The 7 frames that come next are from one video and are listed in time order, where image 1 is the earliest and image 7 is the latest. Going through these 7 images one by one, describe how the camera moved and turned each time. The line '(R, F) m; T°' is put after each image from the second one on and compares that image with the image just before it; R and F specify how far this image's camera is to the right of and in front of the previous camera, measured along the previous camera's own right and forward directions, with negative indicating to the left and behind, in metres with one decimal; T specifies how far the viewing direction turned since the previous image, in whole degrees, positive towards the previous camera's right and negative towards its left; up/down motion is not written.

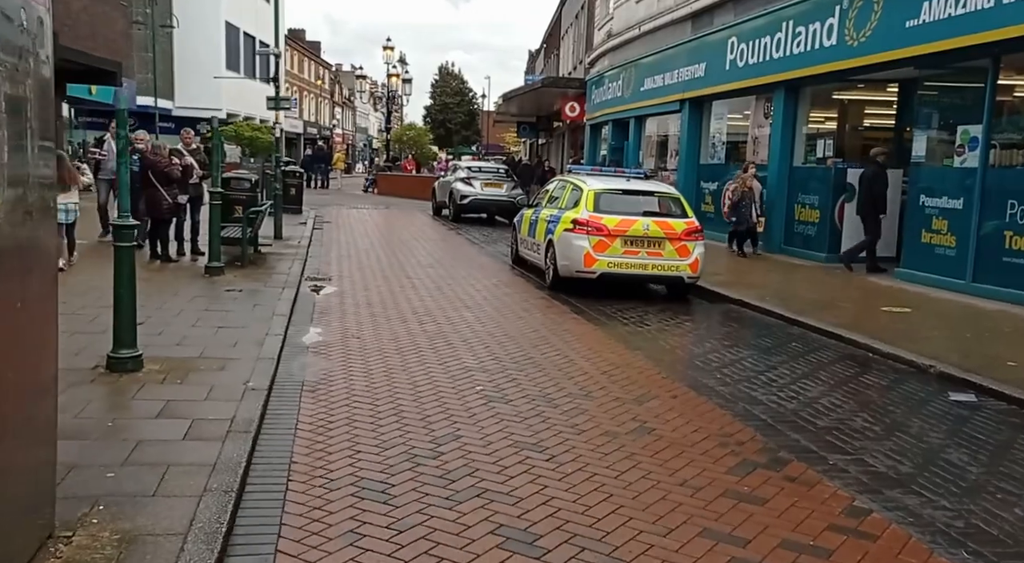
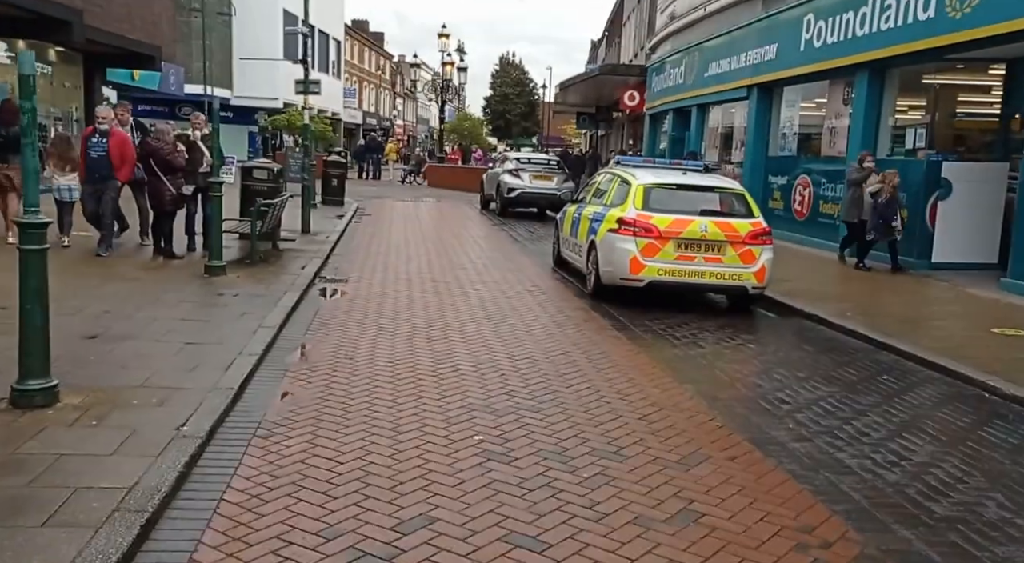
(+0.3, +1.4) m; -4°
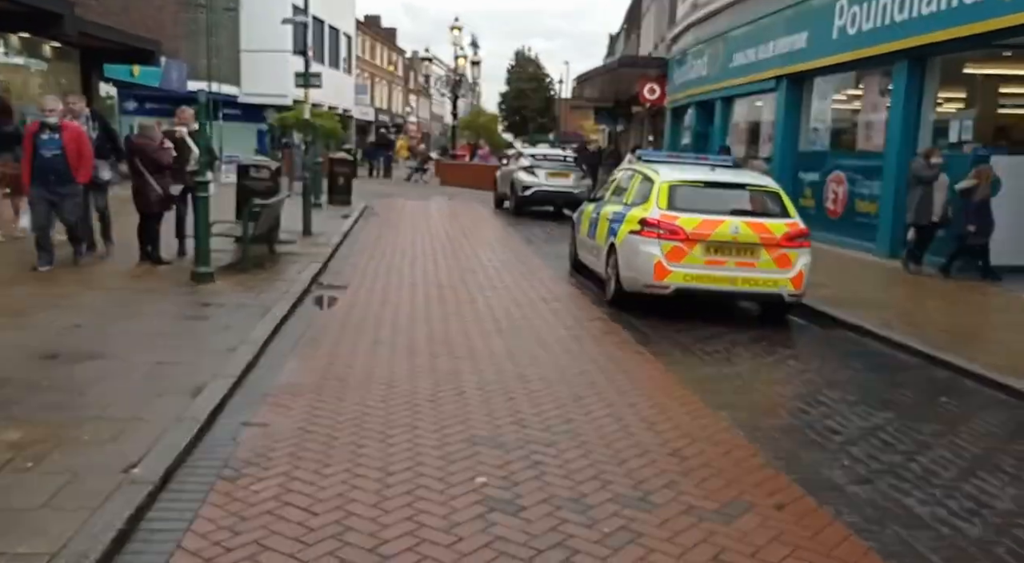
(0.0, +0.7) m; -1°
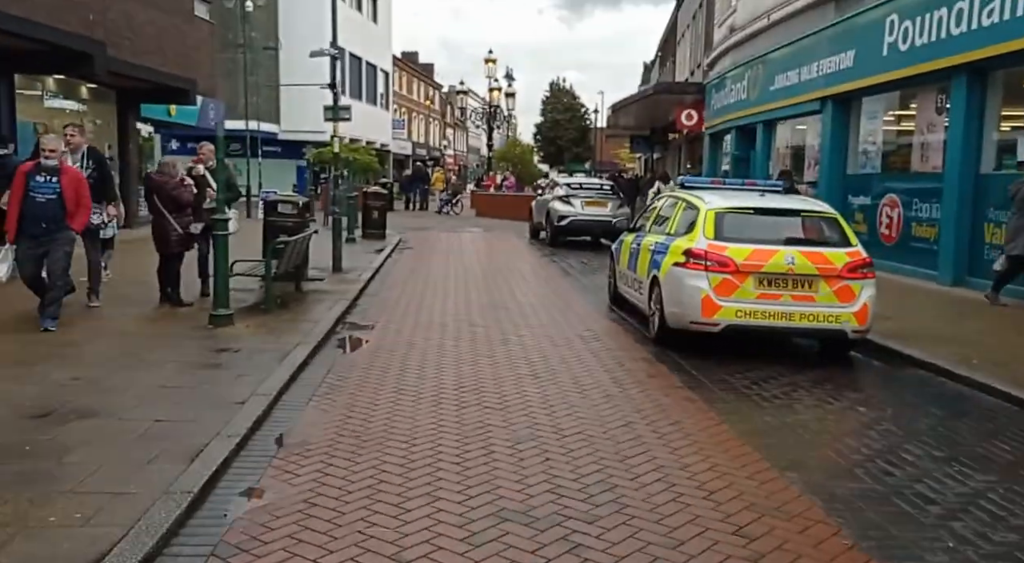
(0.0, +0.6) m; -3°
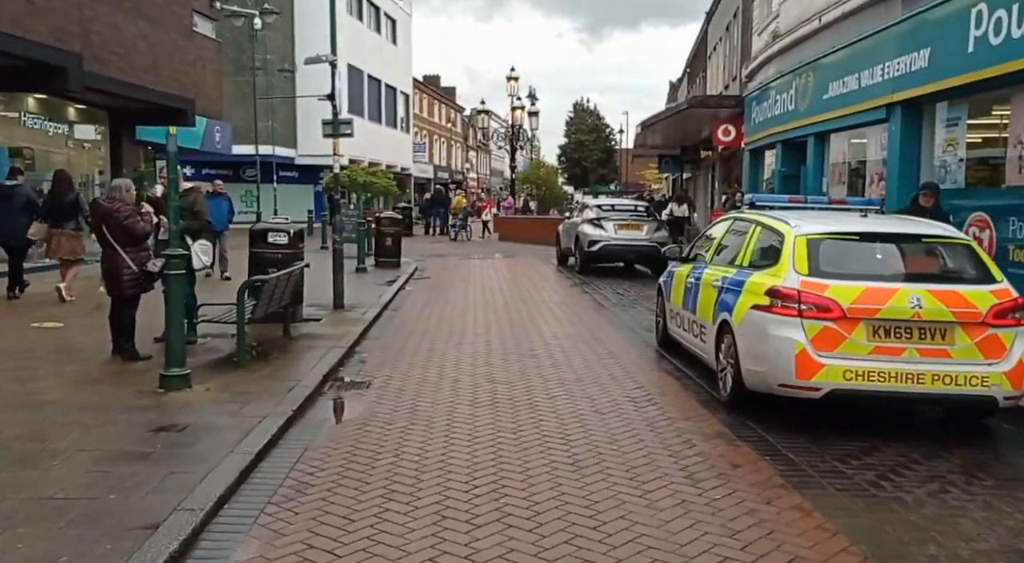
(0.0, +1.9) m; -2°
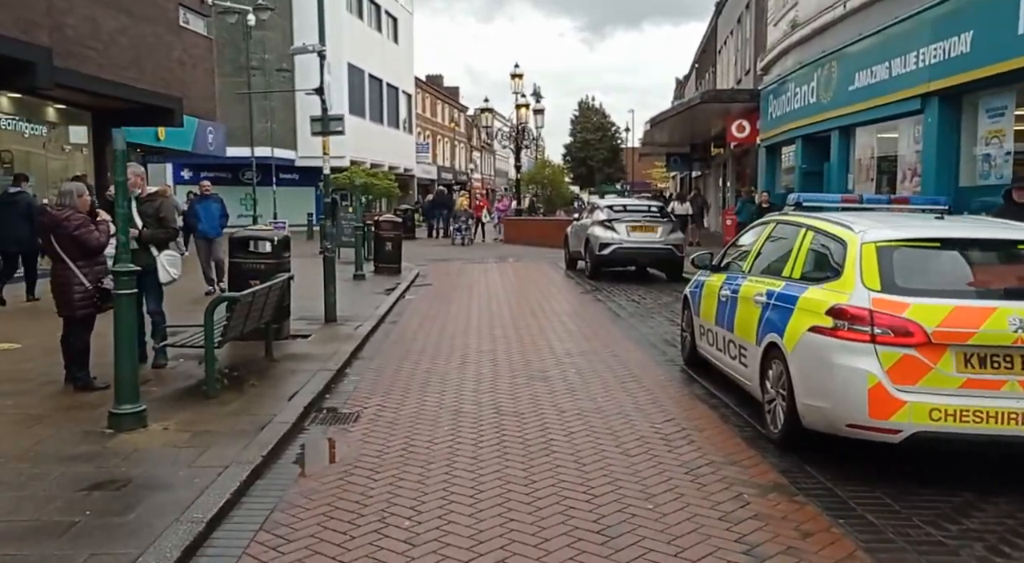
(0.0, +1.0) m; 0°
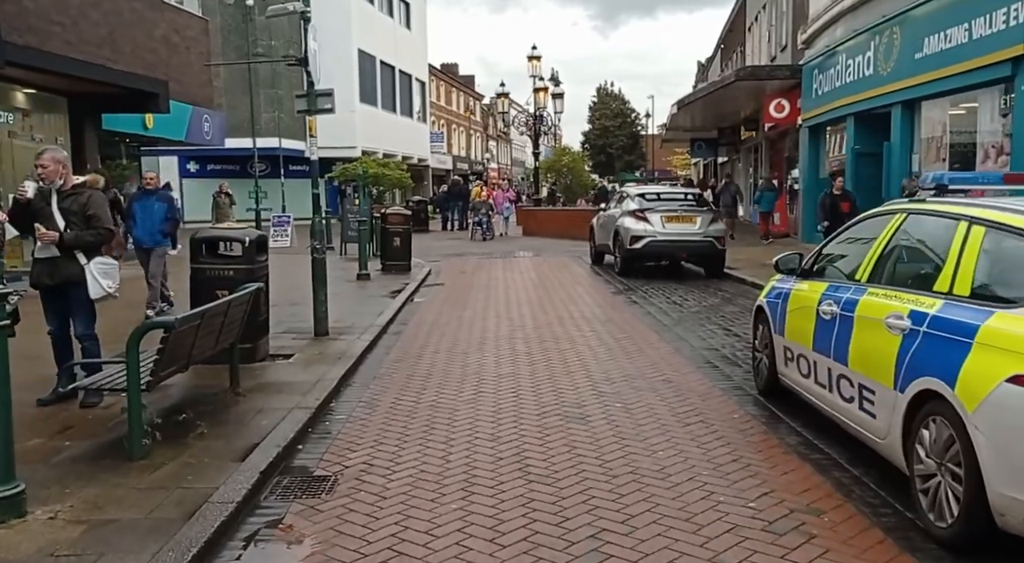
(-0.1, +1.8) m; -1°
